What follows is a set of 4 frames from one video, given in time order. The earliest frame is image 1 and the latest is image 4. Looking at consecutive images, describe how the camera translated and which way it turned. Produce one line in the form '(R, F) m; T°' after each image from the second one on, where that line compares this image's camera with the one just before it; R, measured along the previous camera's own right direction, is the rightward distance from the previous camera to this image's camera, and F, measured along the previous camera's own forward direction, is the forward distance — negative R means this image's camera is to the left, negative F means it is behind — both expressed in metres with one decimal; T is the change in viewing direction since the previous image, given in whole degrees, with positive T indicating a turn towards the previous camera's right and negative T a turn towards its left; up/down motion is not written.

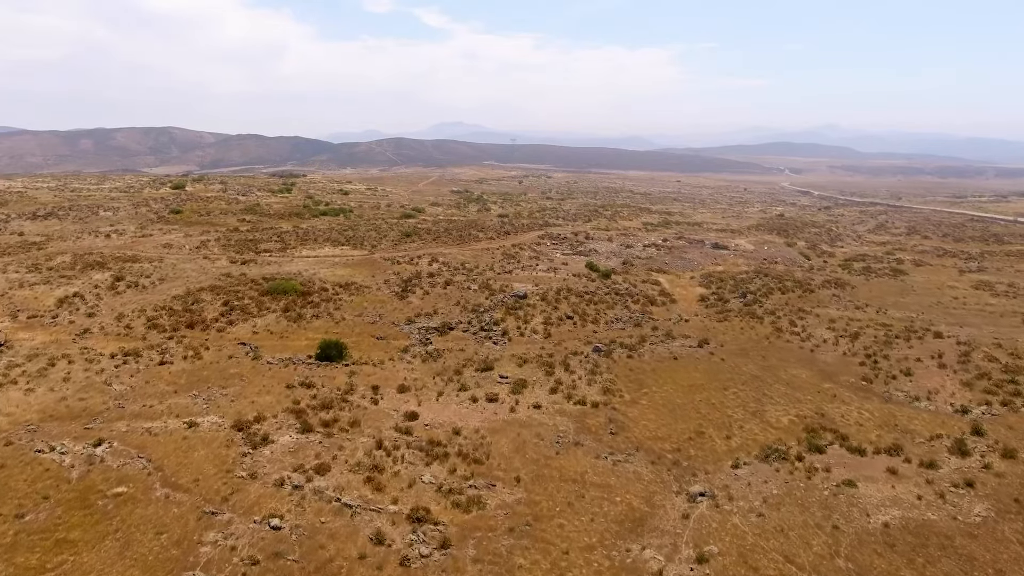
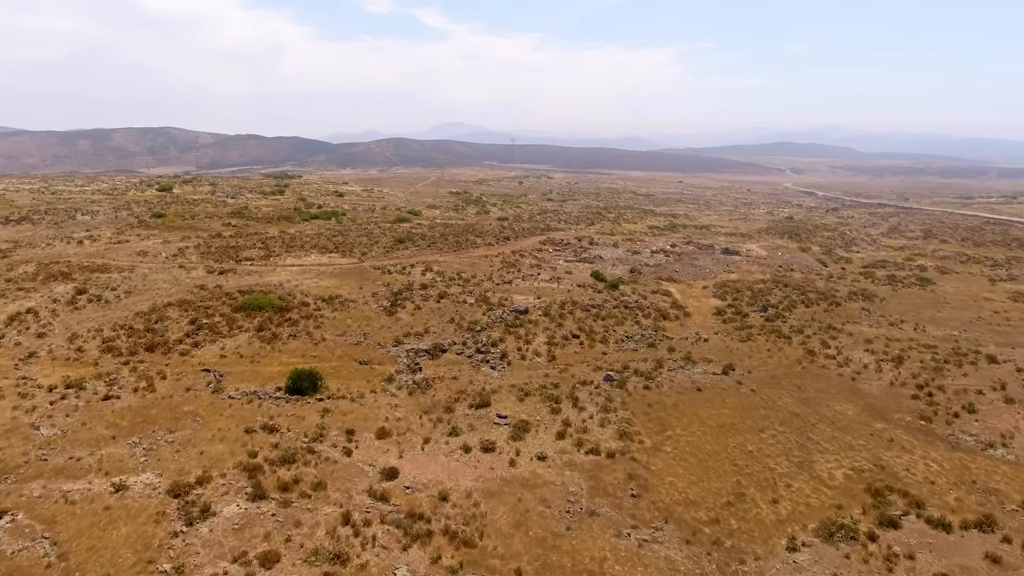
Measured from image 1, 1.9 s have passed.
(0.0, +3.2) m; 0°
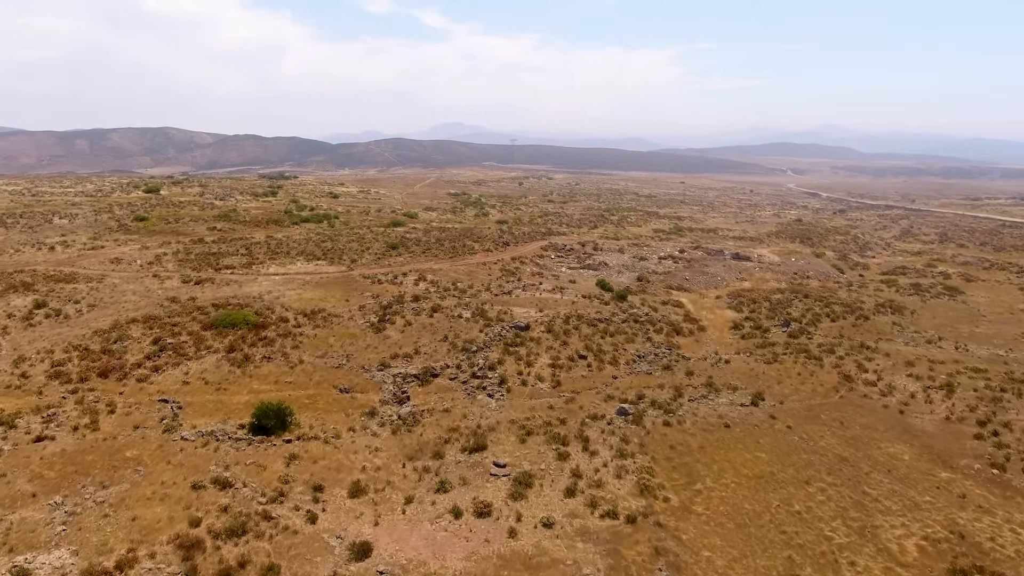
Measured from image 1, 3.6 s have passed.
(0.0, +2.9) m; 0°
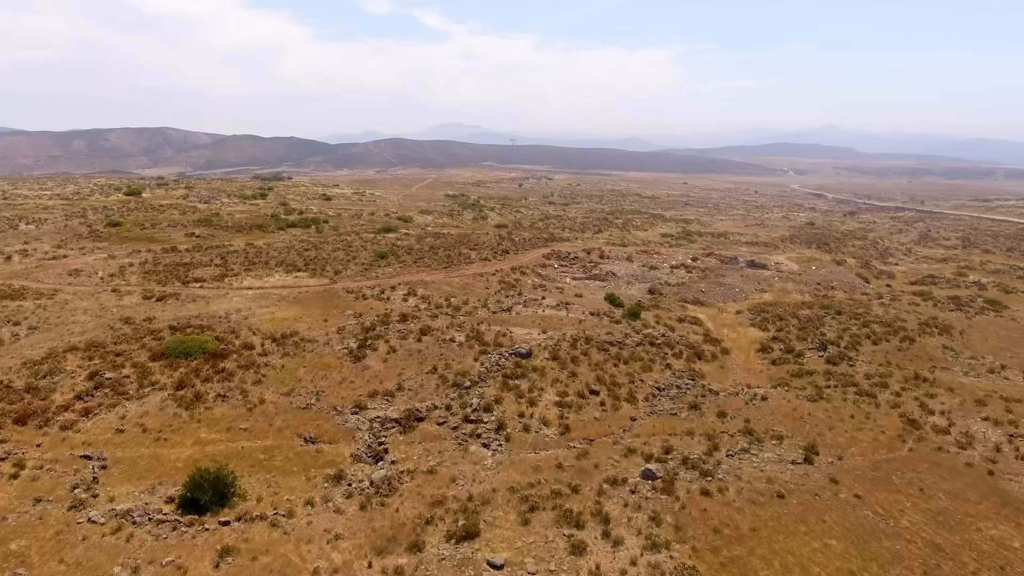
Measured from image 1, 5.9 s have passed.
(0.0, +3.8) m; 0°
